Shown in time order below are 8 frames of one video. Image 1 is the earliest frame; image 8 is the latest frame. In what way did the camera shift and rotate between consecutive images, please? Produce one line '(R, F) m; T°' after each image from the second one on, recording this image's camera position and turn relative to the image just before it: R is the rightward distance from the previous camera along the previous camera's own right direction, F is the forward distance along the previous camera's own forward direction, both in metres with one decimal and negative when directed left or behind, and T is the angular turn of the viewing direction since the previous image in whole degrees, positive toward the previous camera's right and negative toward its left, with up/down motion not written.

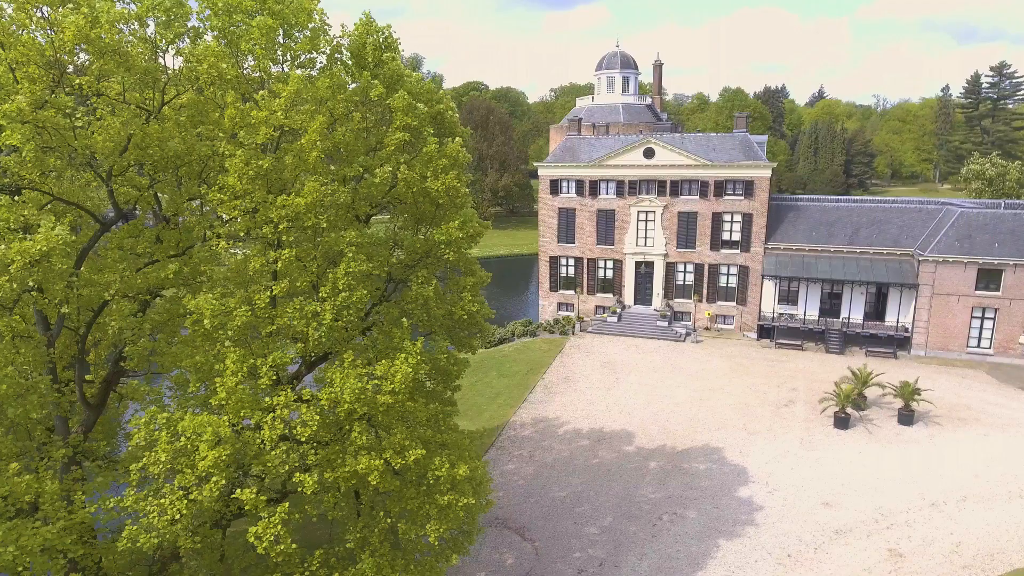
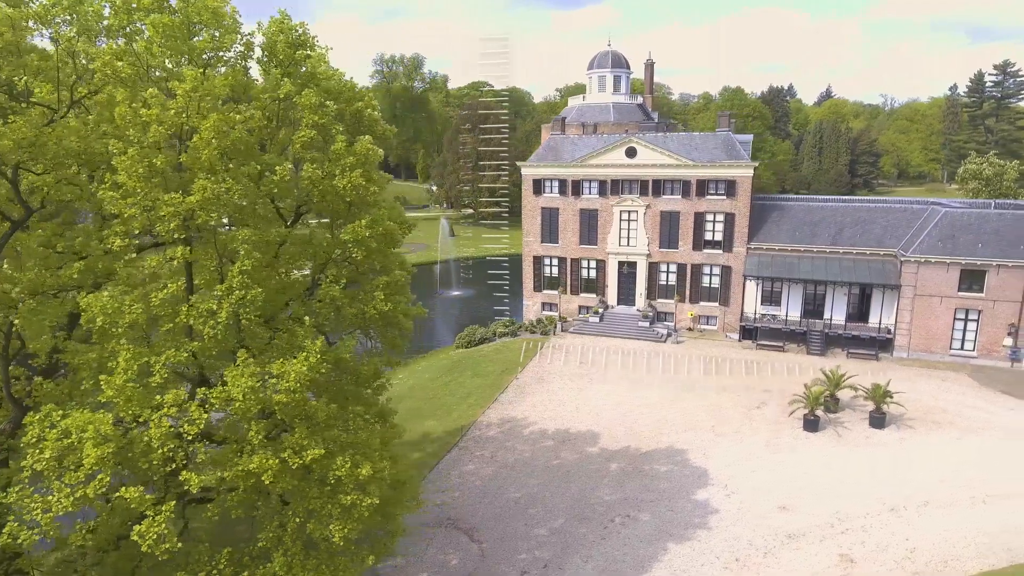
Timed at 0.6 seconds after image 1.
(+1.9, +0.2) m; -1°
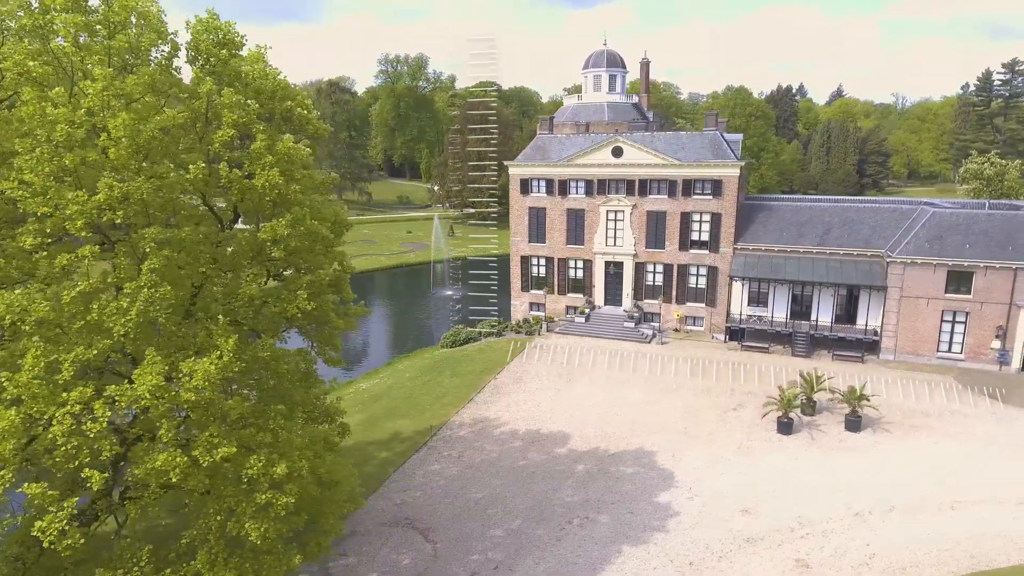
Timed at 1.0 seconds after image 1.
(+1.8, +0.1) m; -1°
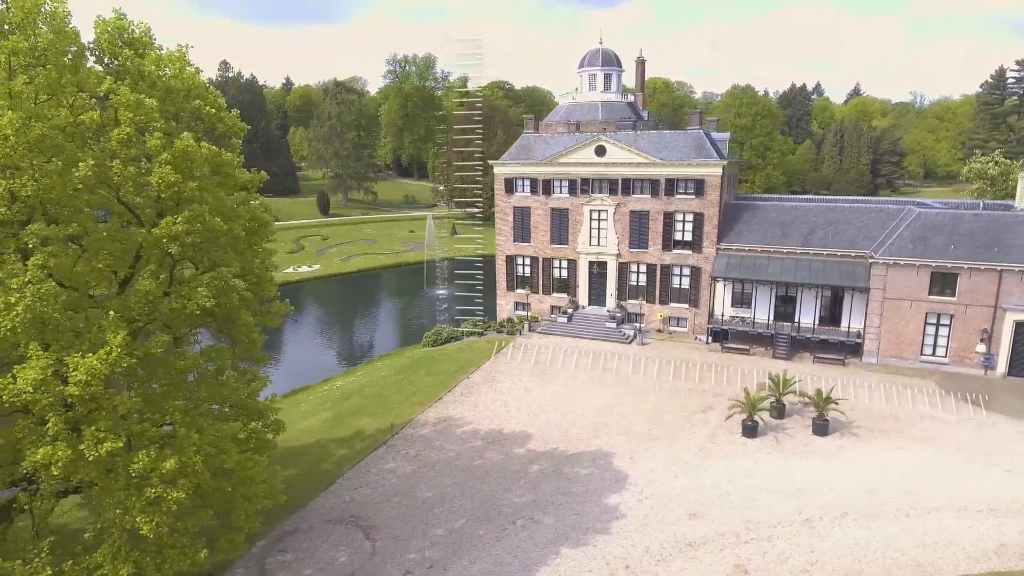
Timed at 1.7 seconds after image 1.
(+2.4, +0.1) m; -2°
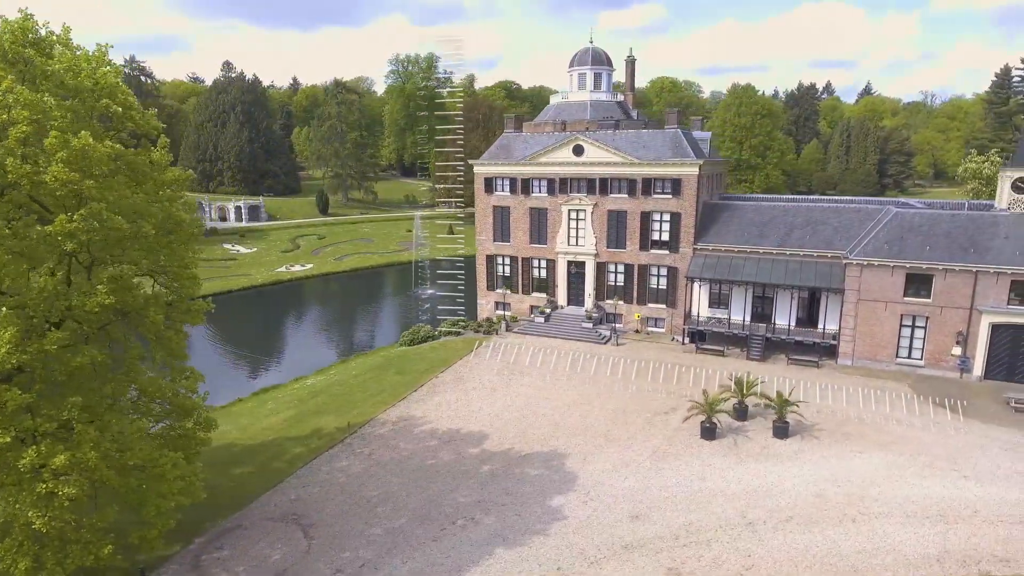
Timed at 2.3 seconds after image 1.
(+2.3, +0.1) m; -1°
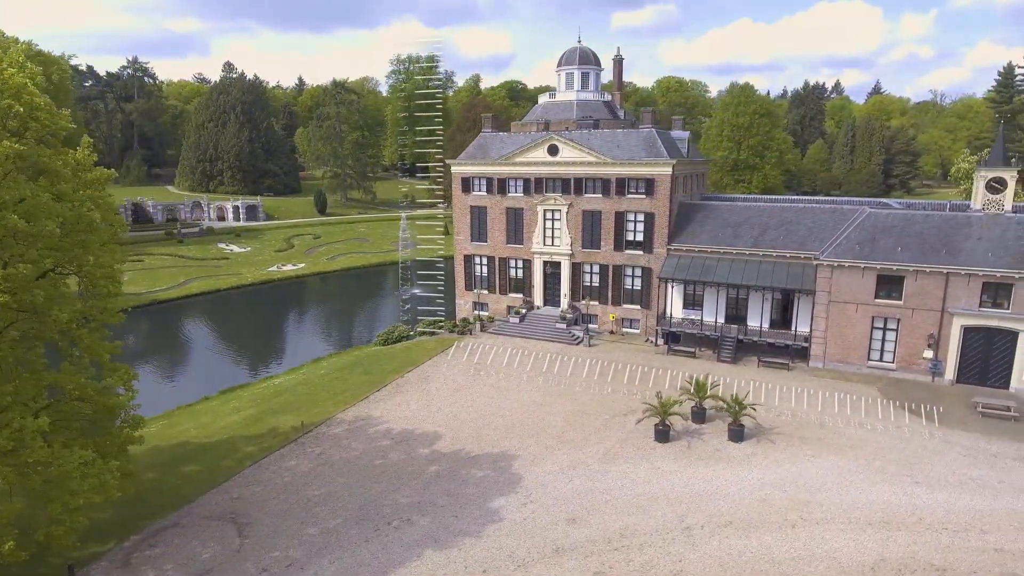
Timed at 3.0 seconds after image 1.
(+2.4, +0.2) m; -1°
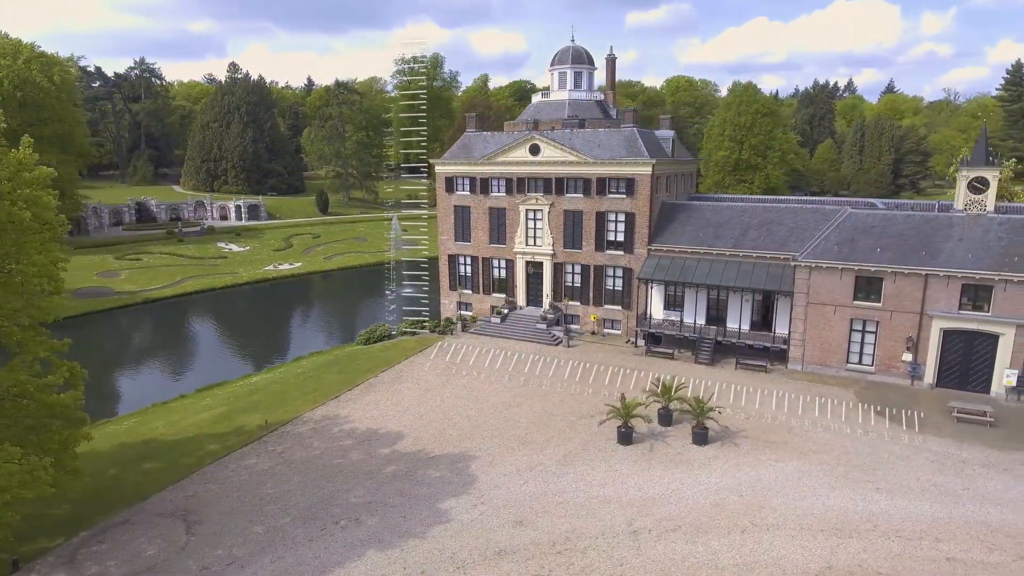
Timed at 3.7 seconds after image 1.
(+2.1, +0.2) m; -1°
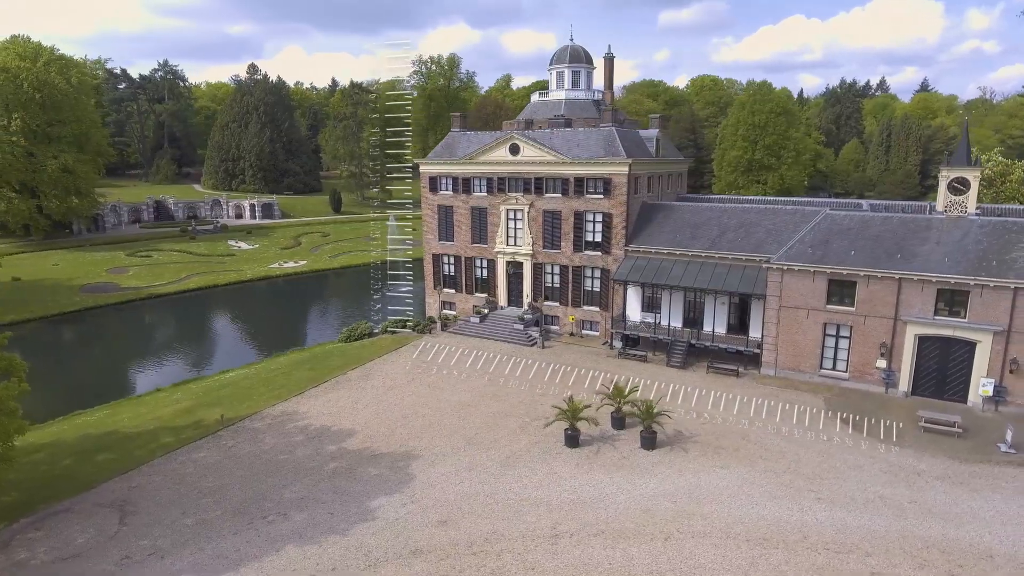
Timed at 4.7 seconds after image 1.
(+3.3, +0.2) m; -3°
